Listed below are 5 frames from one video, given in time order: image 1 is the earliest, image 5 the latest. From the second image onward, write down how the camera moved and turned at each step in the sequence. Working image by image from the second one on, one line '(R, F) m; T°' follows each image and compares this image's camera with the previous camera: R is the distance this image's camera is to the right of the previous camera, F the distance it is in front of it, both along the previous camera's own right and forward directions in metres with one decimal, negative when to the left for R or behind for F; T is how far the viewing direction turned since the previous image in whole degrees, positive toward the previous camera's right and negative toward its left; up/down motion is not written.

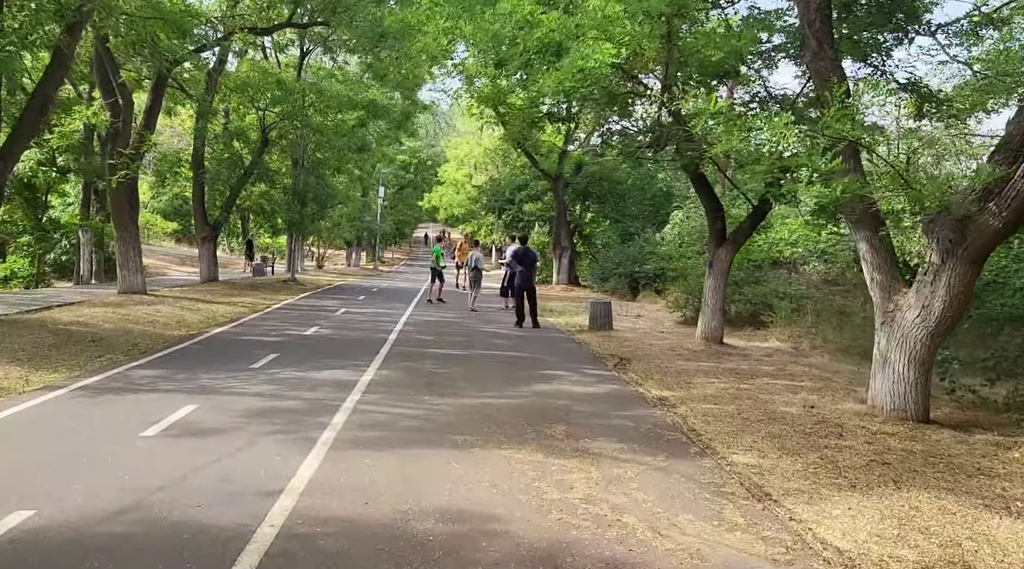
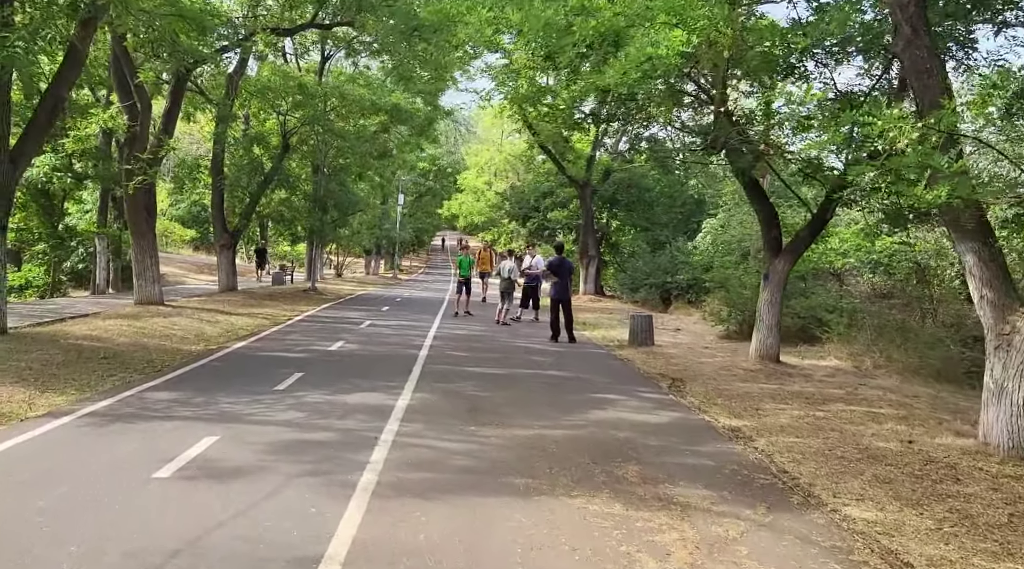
(-0.4, +1.1) m; -1°
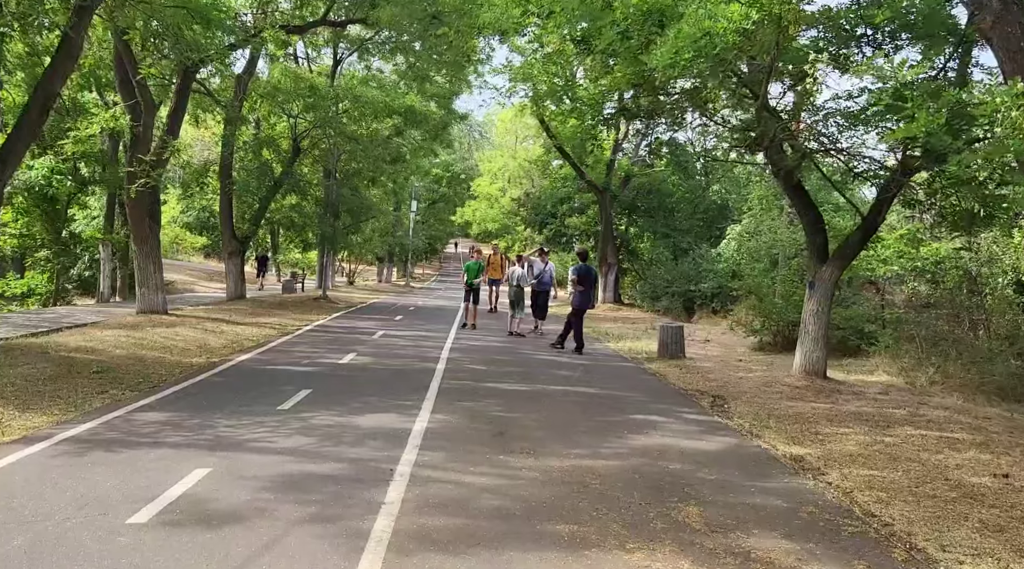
(-0.2, +1.1) m; -1°
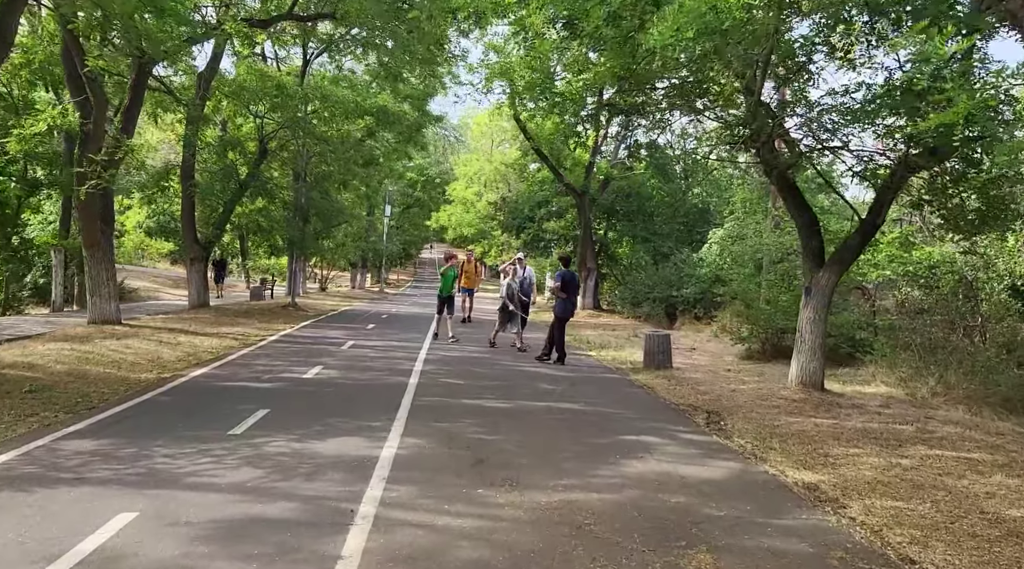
(0.0, +1.0) m; +1°
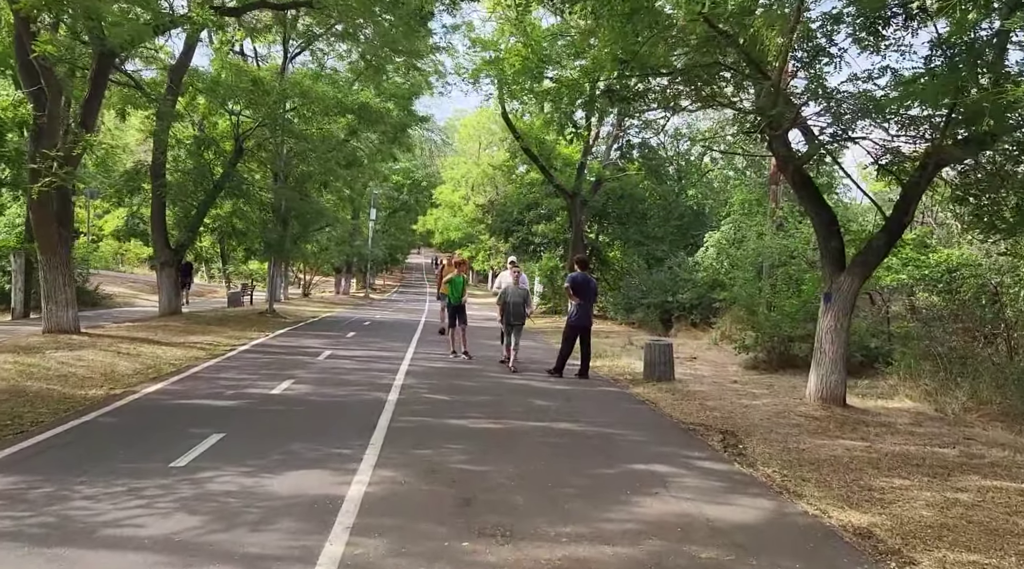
(0.0, +1.3) m; +1°
